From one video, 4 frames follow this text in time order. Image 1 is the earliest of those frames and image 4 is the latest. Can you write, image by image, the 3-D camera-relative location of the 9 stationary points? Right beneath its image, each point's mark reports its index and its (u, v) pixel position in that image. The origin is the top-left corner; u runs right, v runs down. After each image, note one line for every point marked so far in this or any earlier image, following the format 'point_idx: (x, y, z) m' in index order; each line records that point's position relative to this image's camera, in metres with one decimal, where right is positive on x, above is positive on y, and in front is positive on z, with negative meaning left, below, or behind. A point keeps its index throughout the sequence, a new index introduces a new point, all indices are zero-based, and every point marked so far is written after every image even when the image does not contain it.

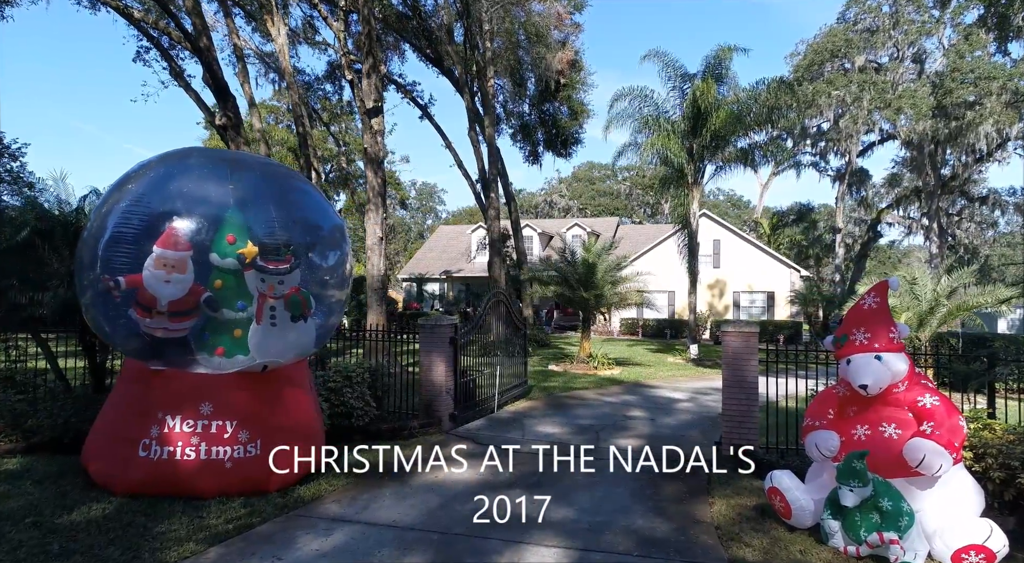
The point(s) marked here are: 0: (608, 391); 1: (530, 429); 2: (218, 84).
0: (+1.9, -2.1, +12.9) m
1: (+0.2, -1.9, +8.5) m
2: (-5.8, +3.9, +12.9) m
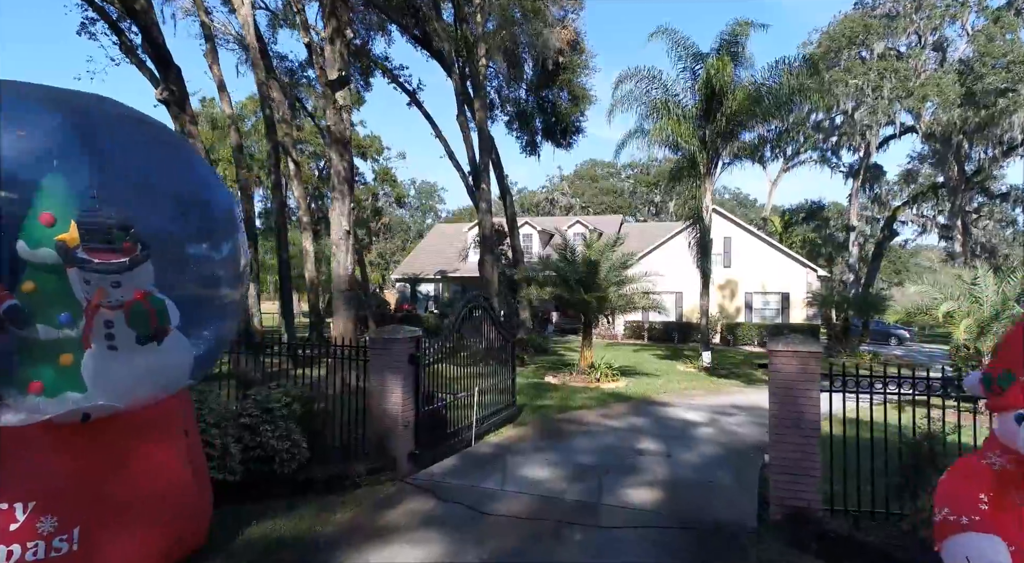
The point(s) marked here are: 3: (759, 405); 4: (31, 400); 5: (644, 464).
0: (+1.7, -2.1, +11.0) m
1: (0.0, -1.9, +6.7) m
2: (-6.0, +3.9, +11.1) m
3: (+4.6, -2.3, +12.3) m
4: (-2.6, -0.6, +3.5) m
5: (+1.4, -2.0, +7.1) m
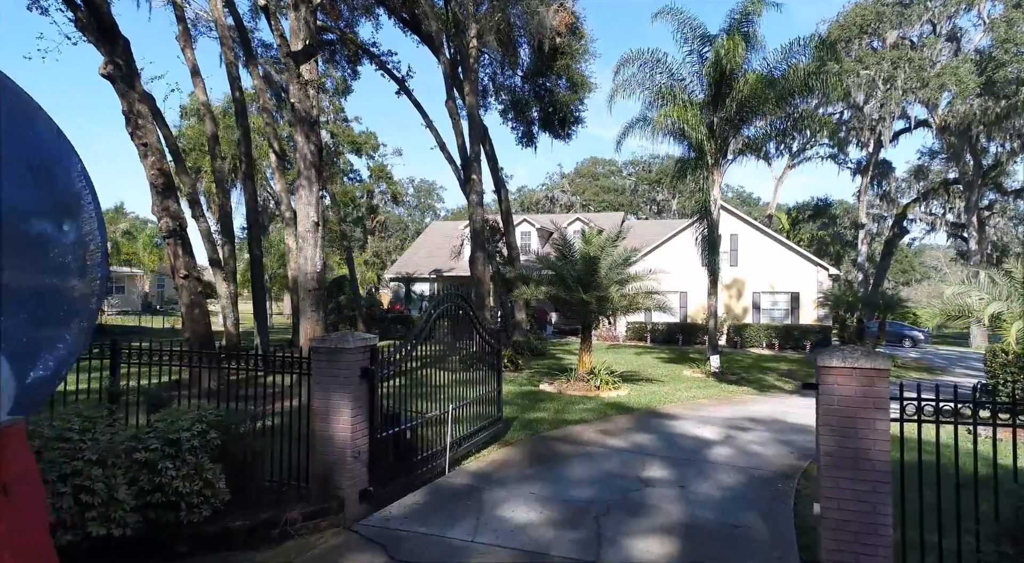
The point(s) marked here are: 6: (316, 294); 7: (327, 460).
0: (+1.5, -2.1, +9.7) m
1: (-0.2, -1.9, +5.4) m
2: (-6.1, +3.9, +9.8) m
3: (+4.4, -2.3, +11.0) m
4: (-2.8, -0.6, +2.2) m
5: (+1.2, -1.9, +5.9) m
6: (-3.0, -0.2, +10.2) m
7: (-1.4, -1.4, +5.2) m
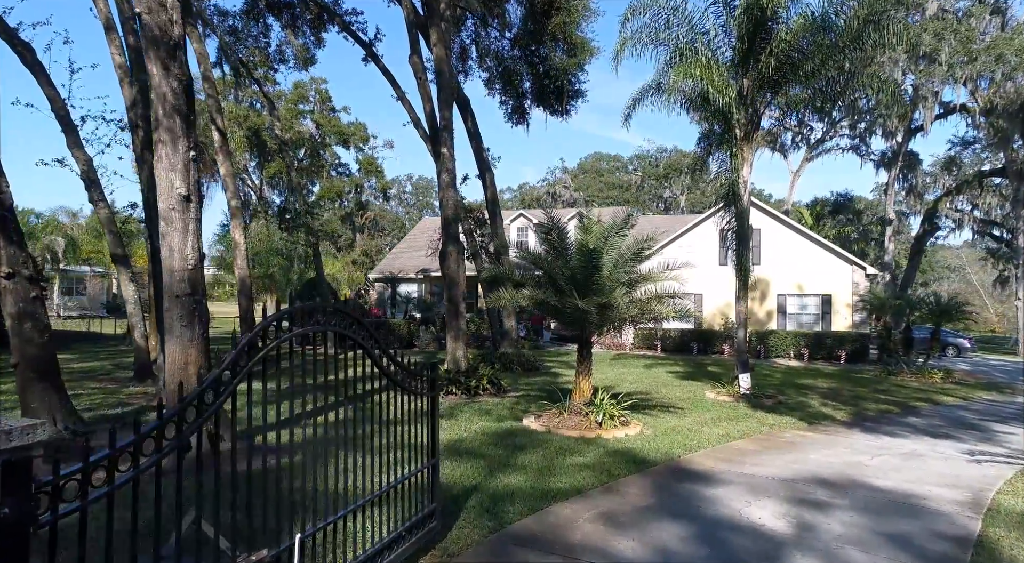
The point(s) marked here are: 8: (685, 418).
0: (+1.1, -2.1, +6.5) m
1: (-0.6, -1.9, +2.1) m
2: (-6.5, +3.9, +6.6) m
3: (+4.0, -2.3, +7.7) m
4: (-3.2, -0.6, -1.0) m
5: (+0.8, -1.9, +2.6) m
6: (-3.4, -0.2, +6.9) m
7: (-1.9, -1.4, +1.9) m
8: (+3.1, -2.3, +11.4) m
